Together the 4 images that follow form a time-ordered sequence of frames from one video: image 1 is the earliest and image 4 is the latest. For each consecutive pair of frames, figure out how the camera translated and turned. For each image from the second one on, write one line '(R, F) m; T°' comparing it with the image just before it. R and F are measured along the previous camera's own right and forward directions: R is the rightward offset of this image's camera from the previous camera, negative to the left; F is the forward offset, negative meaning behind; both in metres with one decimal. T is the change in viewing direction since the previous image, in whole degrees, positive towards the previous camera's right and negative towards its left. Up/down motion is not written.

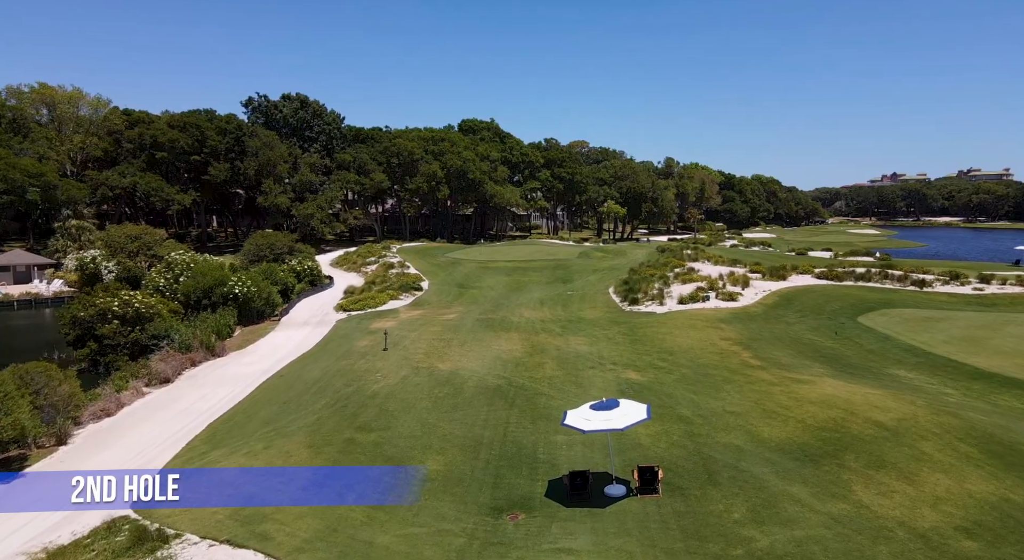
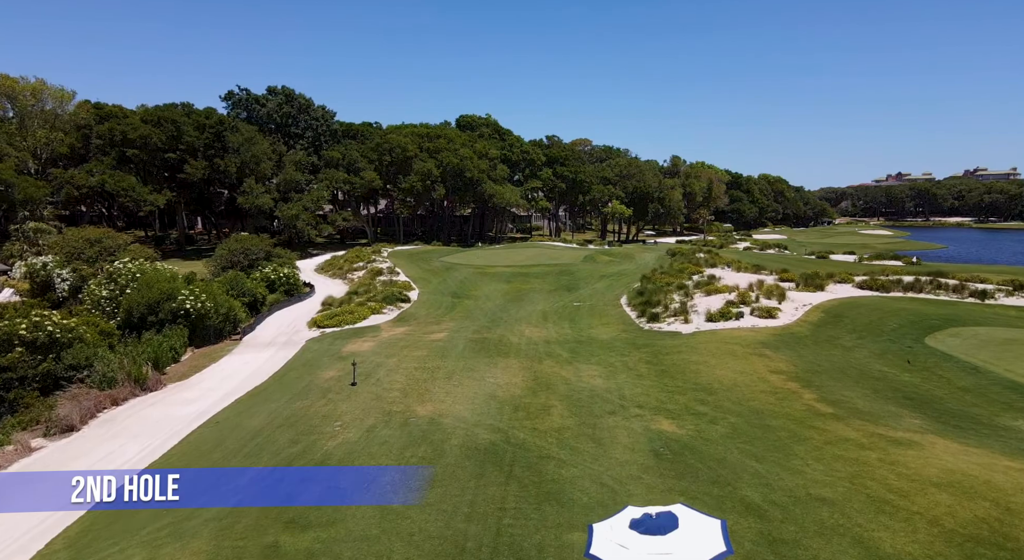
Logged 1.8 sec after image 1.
(+0.1, +4.5) m; 0°
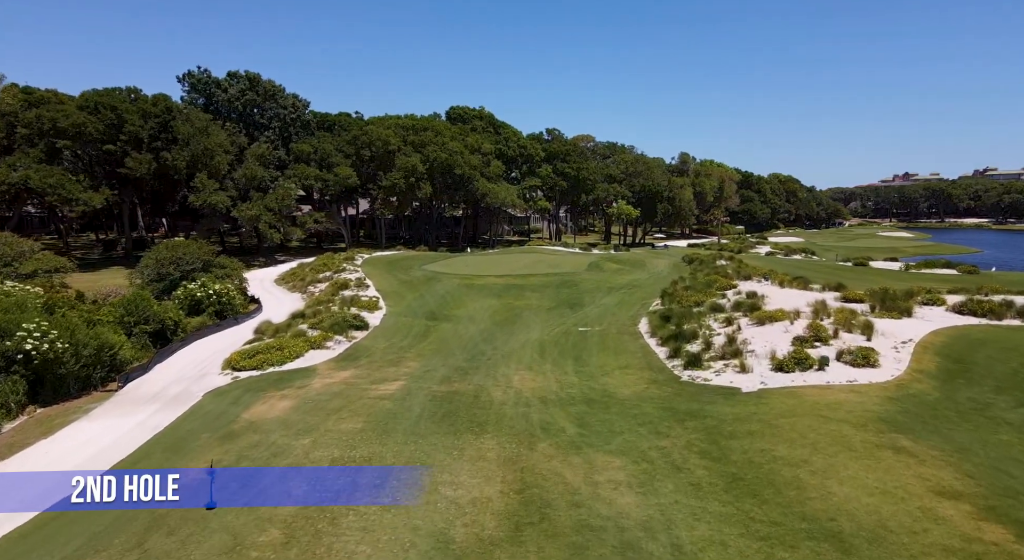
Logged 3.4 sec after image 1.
(+0.6, +7.8) m; 0°
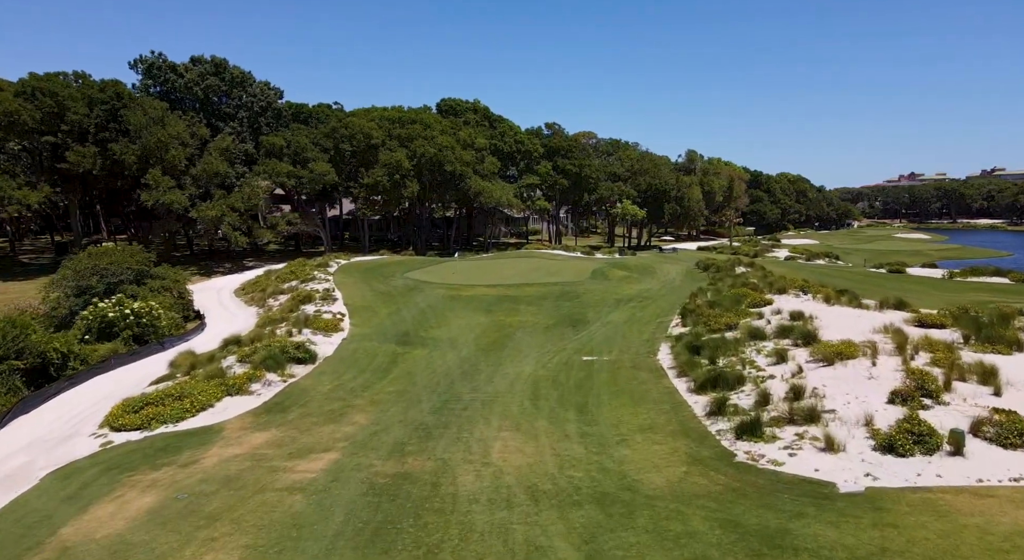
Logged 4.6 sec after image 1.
(+0.5, +5.8) m; 0°
